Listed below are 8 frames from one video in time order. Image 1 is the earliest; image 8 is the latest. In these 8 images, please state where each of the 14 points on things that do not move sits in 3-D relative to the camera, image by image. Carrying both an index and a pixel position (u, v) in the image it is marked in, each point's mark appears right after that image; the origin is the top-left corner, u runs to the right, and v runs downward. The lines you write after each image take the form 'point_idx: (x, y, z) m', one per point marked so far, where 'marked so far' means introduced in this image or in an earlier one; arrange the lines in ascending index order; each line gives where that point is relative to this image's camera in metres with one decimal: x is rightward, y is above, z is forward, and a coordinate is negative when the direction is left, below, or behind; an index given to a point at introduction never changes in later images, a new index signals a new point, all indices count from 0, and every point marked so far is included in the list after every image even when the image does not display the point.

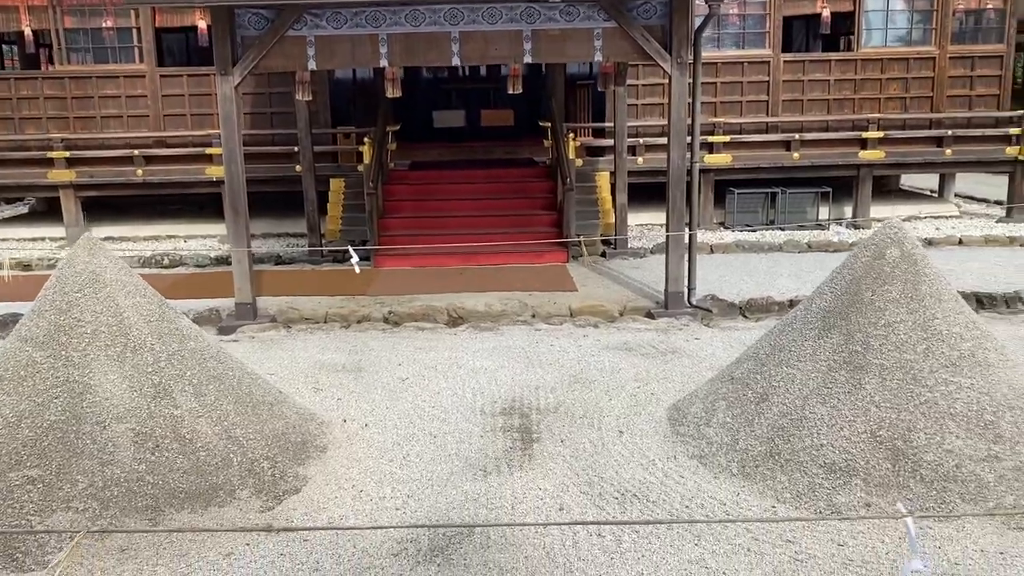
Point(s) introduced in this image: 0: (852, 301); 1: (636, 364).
0: (+1.4, -0.1, +3.6) m
1: (+0.7, -0.4, +5.1) m
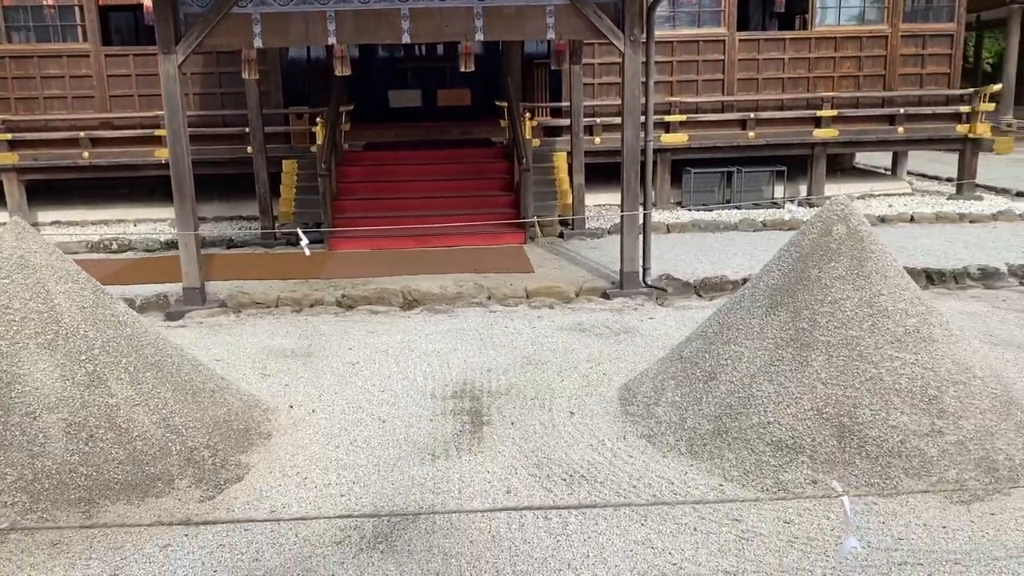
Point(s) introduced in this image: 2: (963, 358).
0: (+1.2, 0.0, +3.6) m
1: (+0.4, -0.3, +5.1) m
2: (+1.7, -0.3, +3.4) m
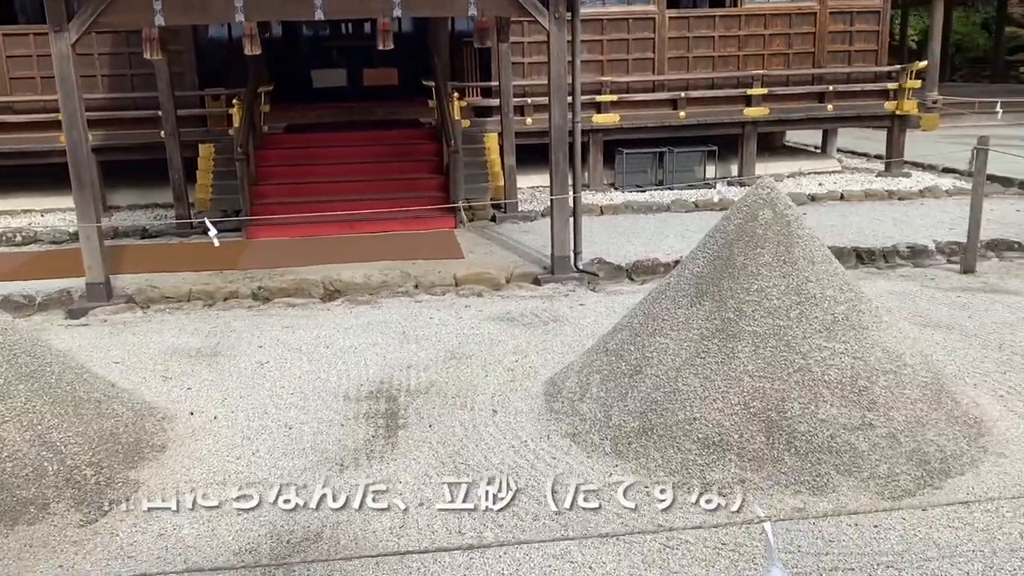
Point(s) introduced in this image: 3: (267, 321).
0: (+0.8, +0.1, +3.4) m
1: (0.0, -0.2, +4.9) m
2: (+1.4, -0.2, +3.3) m
3: (-1.5, -0.2, +5.4) m
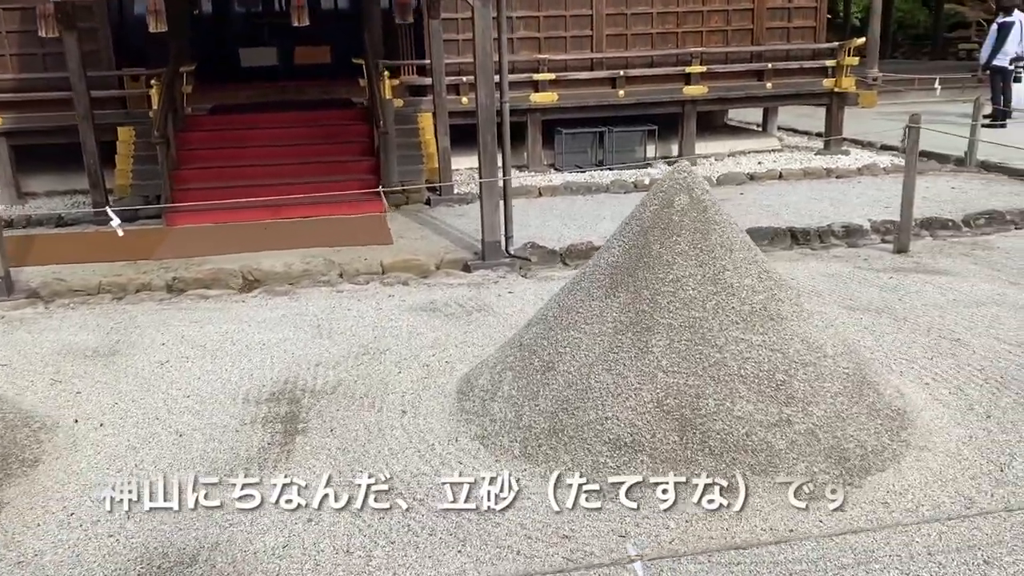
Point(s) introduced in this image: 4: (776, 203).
0: (+0.5, +0.1, +3.3) m
1: (-0.4, -0.2, +4.7) m
2: (+1.1, -0.2, +3.2) m
3: (-1.9, -0.2, +5.2) m
4: (+2.4, +0.8, +8.1) m
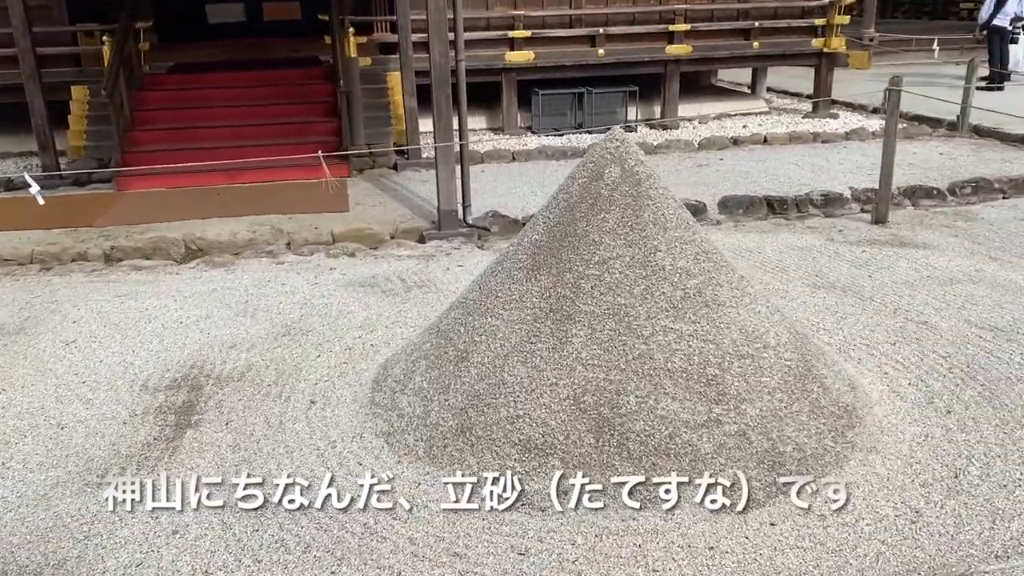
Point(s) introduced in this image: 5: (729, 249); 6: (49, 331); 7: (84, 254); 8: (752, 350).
0: (+0.2, +0.2, +2.9) m
1: (-0.7, -0.1, +4.4) m
2: (+0.8, -0.1, +2.9) m
3: (-2.2, 0.0, +4.8) m
4: (+2.1, +1.0, +7.8) m
5: (+1.3, +0.2, +5.1) m
6: (-2.1, -0.2, +4.1) m
7: (-2.7, +0.2, +5.7) m
8: (+0.7, -0.2, +2.8) m
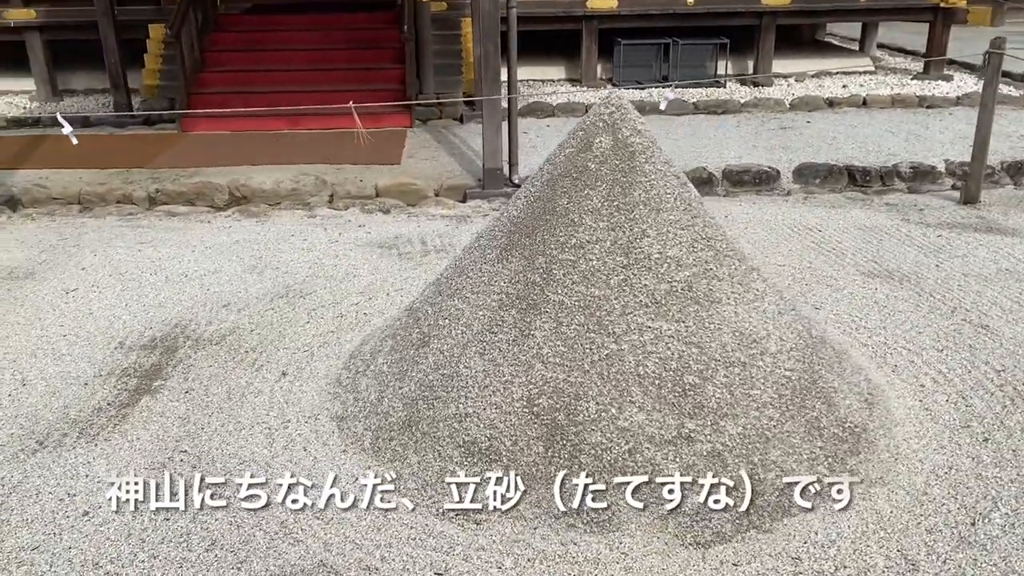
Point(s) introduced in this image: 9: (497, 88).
0: (+0.1, +0.2, +2.6) m
1: (-0.6, +0.1, +4.2) m
2: (+0.7, -0.1, +2.5) m
3: (-2.1, +0.3, +4.8) m
4: (+2.7, +1.2, +7.1) m
5: (+1.4, +0.3, +4.7) m
6: (-2.1, 0.0, +4.0) m
7: (-2.5, +0.6, +5.6) m
8: (+0.6, -0.2, +2.4) m
9: (-0.1, +1.3, +5.6) m
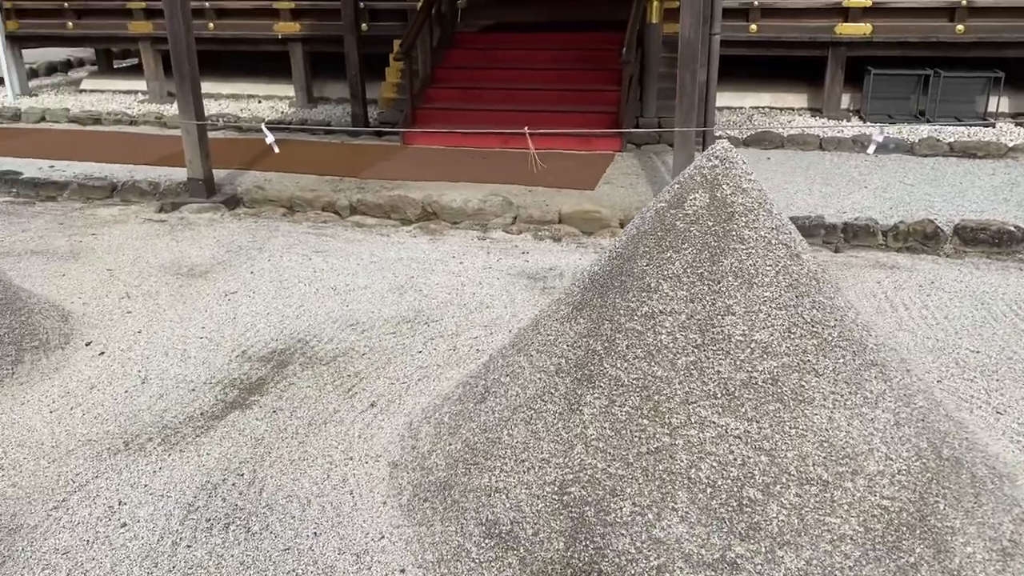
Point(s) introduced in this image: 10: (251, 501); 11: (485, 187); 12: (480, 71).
0: (+0.3, 0.0, +2.3) m
1: (0.0, 0.0, +4.0) m
2: (+0.8, -0.3, +2.0) m
3: (-1.2, +0.3, +5.0) m
4: (+4.1, +0.6, +5.9) m
5: (+2.2, -0.1, +3.9) m
6: (-1.4, 0.0, +4.3) m
7: (-1.3, +0.6, +6.0) m
8: (+0.7, -0.4, +2.0) m
9: (+1.1, +1.0, +5.2) m
10: (-0.7, -0.6, +2.4) m
11: (-0.2, +0.7, +6.3) m
12: (-0.3, +2.0, +8.3) m
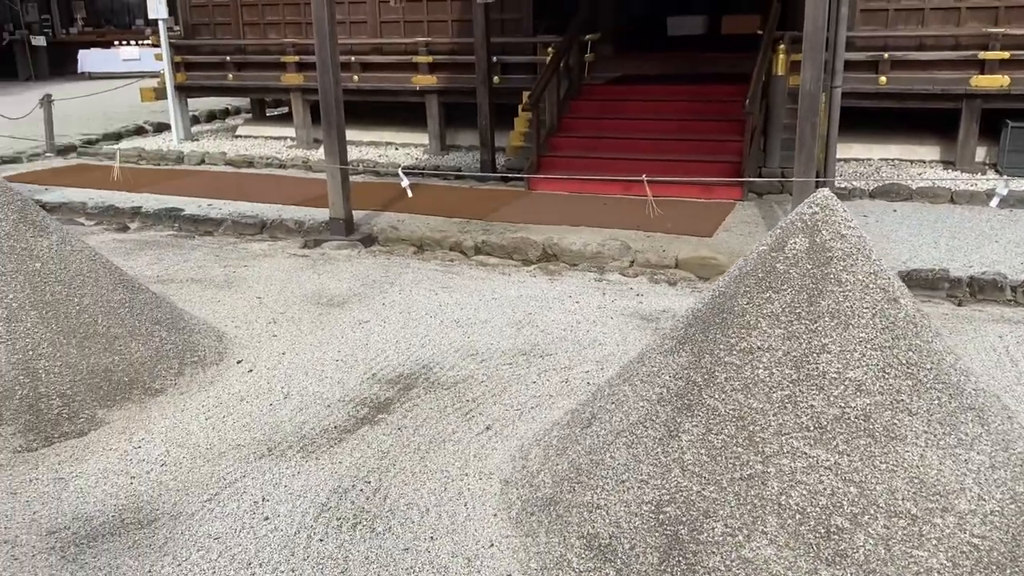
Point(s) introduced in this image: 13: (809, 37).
0: (+0.6, -0.1, +2.5) m
1: (+0.6, -0.2, +4.2) m
2: (+1.0, -0.4, +2.1) m
3: (-0.5, +0.1, +5.4) m
4: (+4.9, +0.2, +5.6) m
5: (+2.6, -0.3, +3.8) m
6: (-0.8, -0.1, +4.7) m
7: (-0.4, +0.3, +6.3) m
8: (+0.9, -0.5, +2.1) m
9: (+1.8, +0.7, +5.3) m
10: (-0.4, -0.7, +2.7) m
11: (+0.7, +0.4, +6.5) m
12: (+0.9, +1.6, +8.6) m
13: (+1.7, +1.4, +5.1) m
